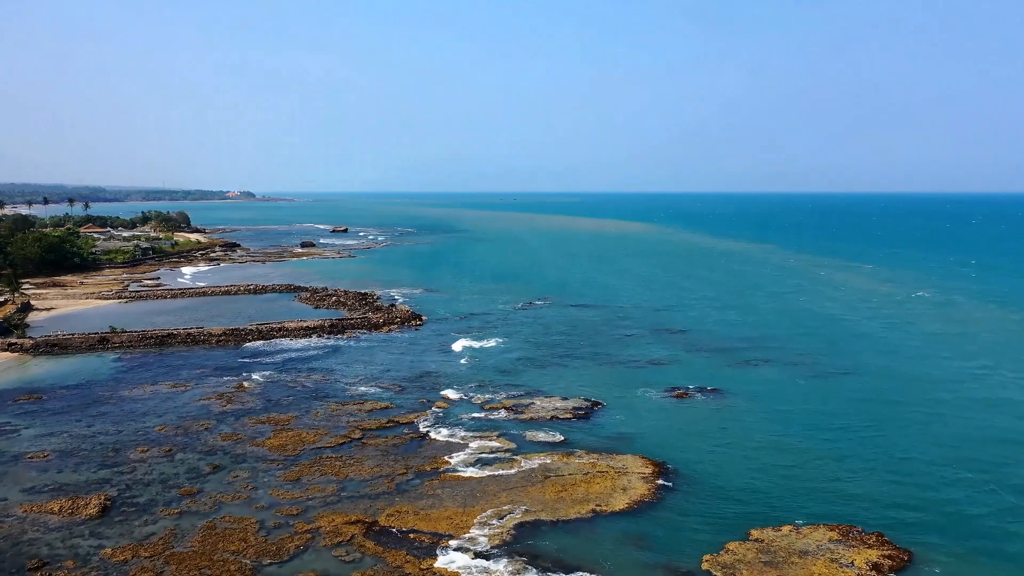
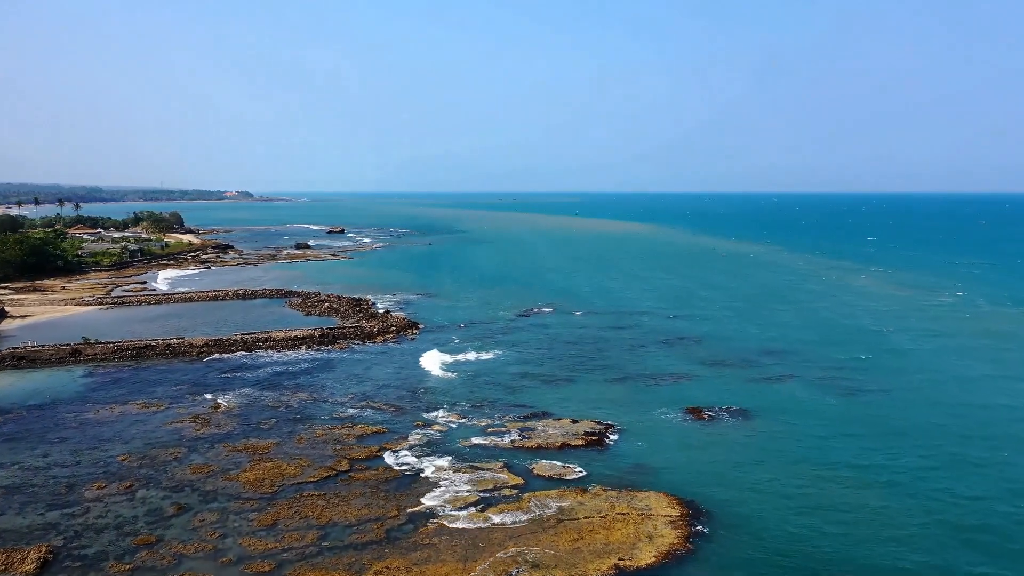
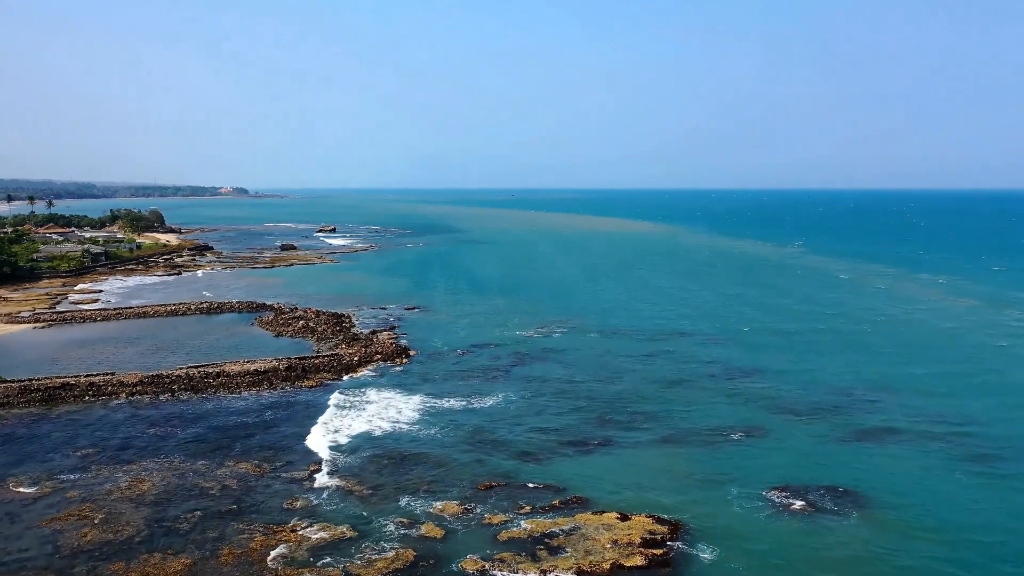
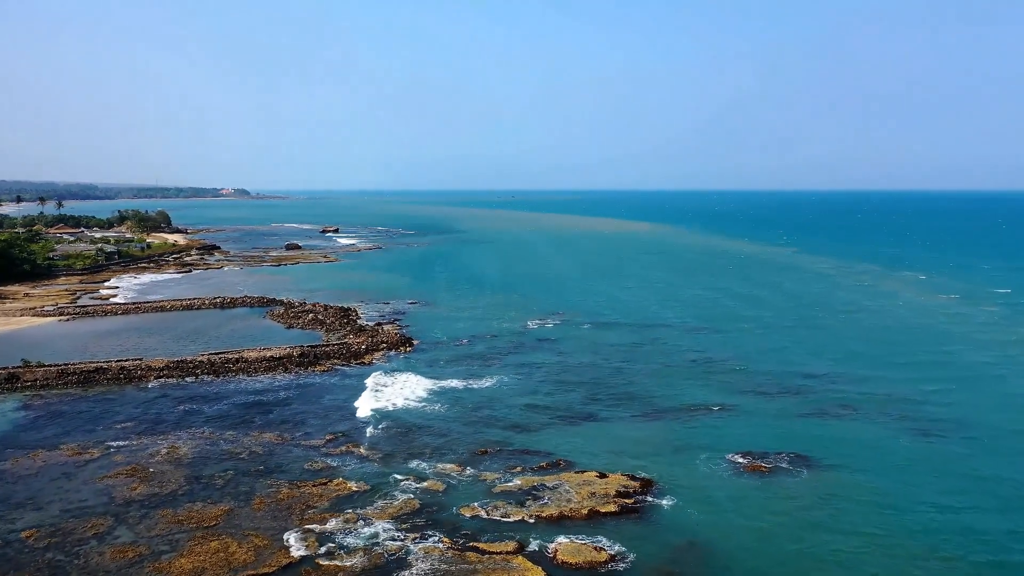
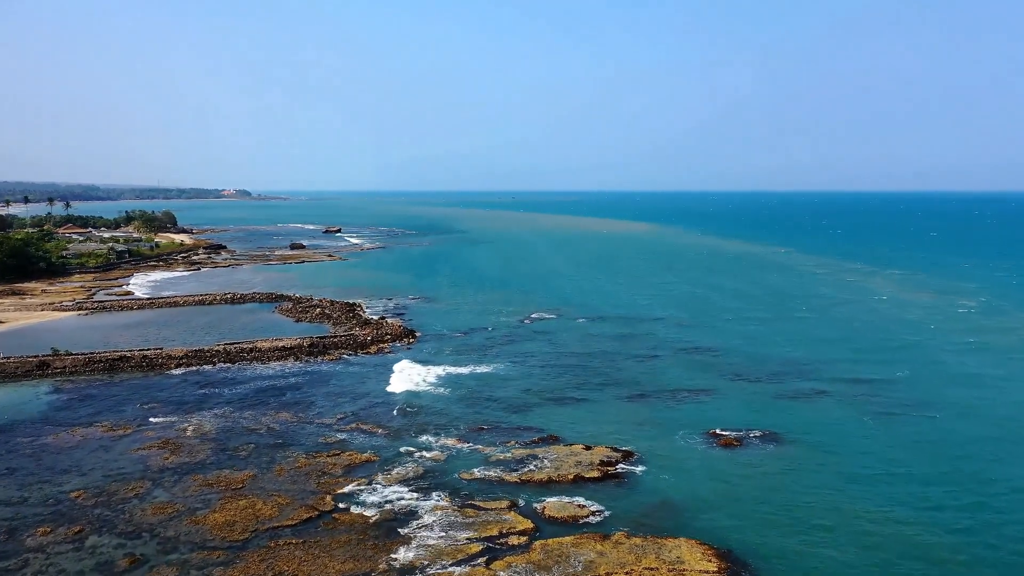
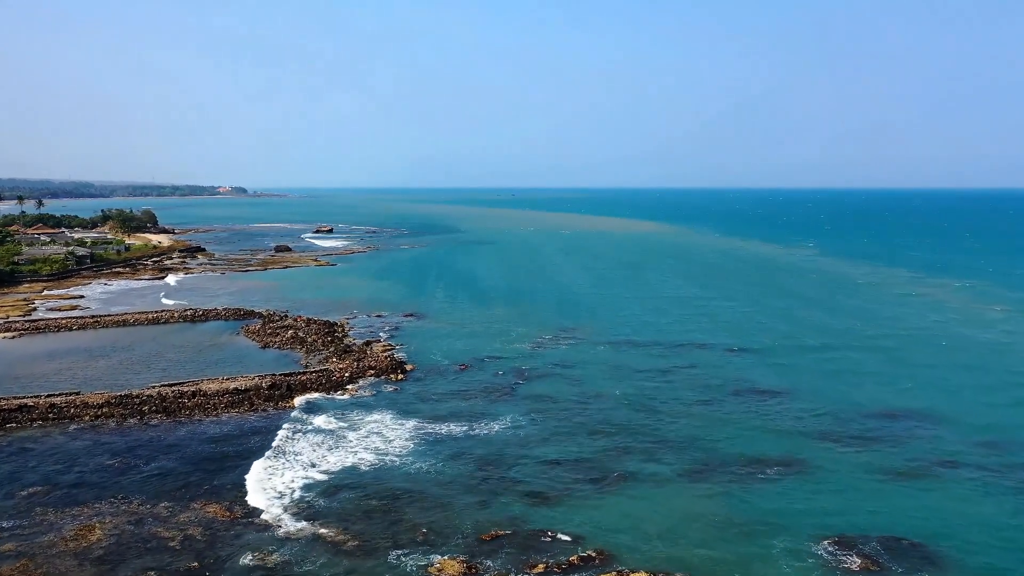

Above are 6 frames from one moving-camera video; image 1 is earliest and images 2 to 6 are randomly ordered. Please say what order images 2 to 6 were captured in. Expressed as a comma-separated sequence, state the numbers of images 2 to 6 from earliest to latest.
2, 5, 4, 3, 6
